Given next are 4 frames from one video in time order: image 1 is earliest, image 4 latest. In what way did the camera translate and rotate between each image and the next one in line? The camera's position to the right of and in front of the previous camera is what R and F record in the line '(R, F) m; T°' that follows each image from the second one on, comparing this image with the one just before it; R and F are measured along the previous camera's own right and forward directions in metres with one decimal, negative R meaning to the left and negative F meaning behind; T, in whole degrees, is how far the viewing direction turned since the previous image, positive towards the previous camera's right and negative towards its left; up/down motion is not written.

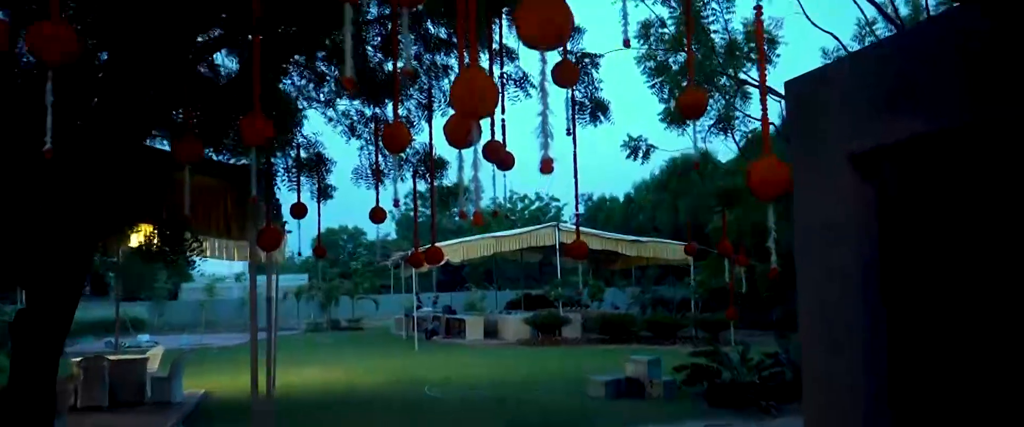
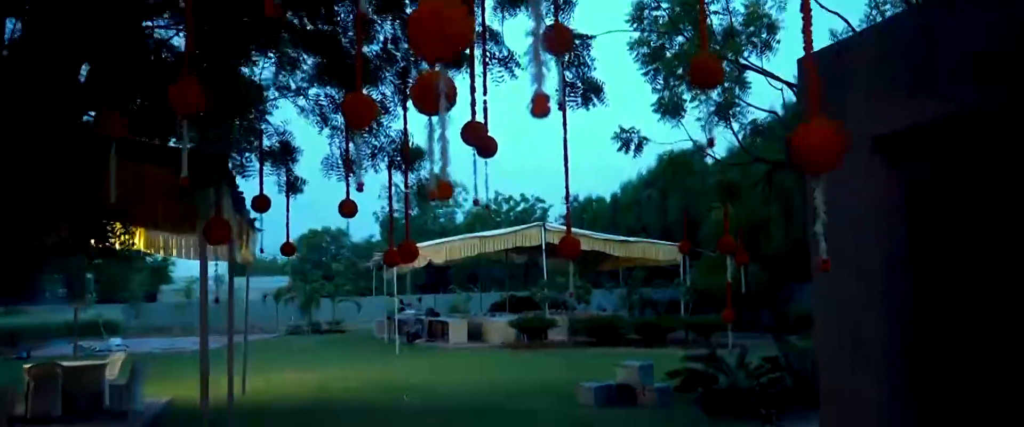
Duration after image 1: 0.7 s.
(0.0, +0.4) m; +1°
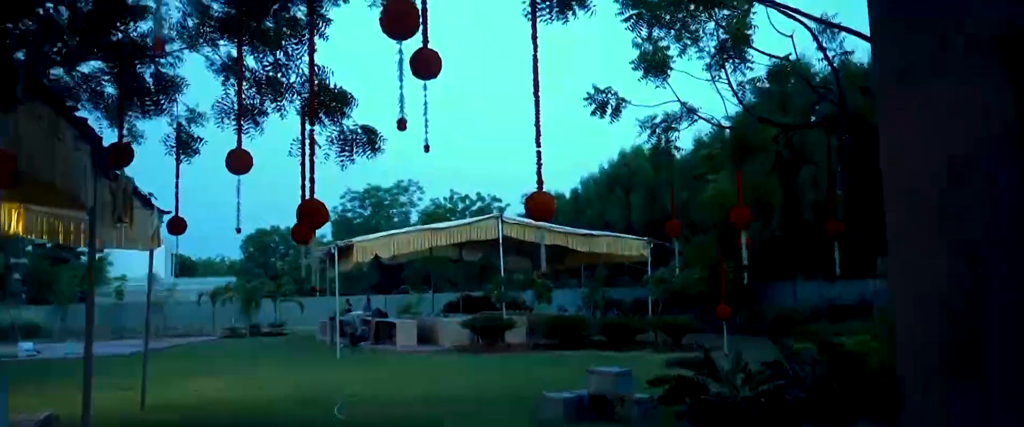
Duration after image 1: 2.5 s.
(0.0, +1.0) m; +3°
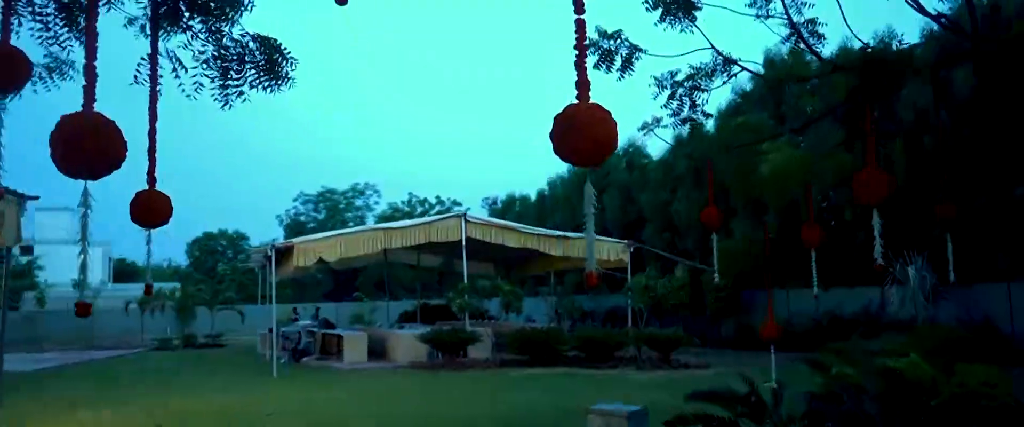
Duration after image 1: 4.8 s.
(-0.1, +1.2) m; +3°
